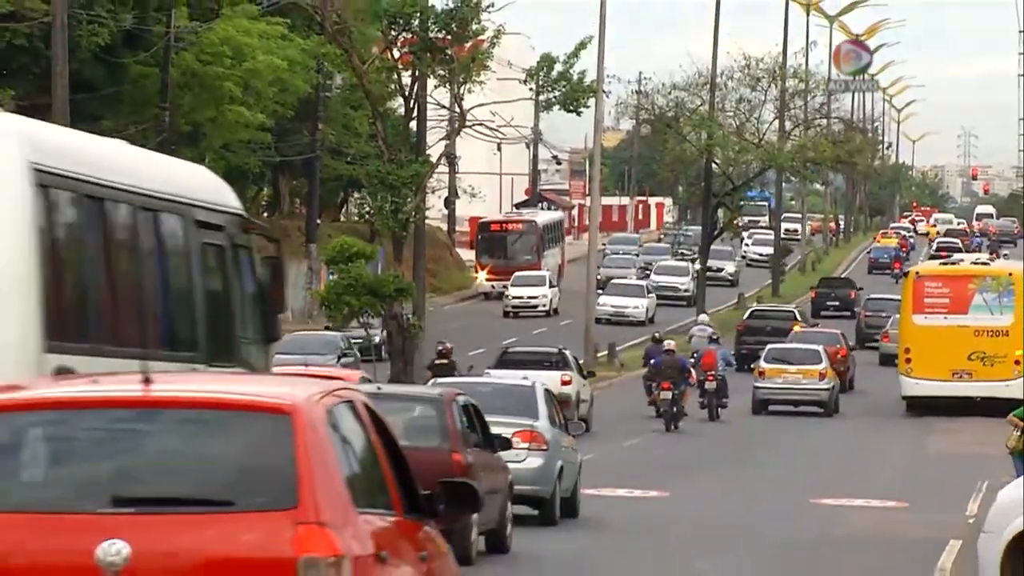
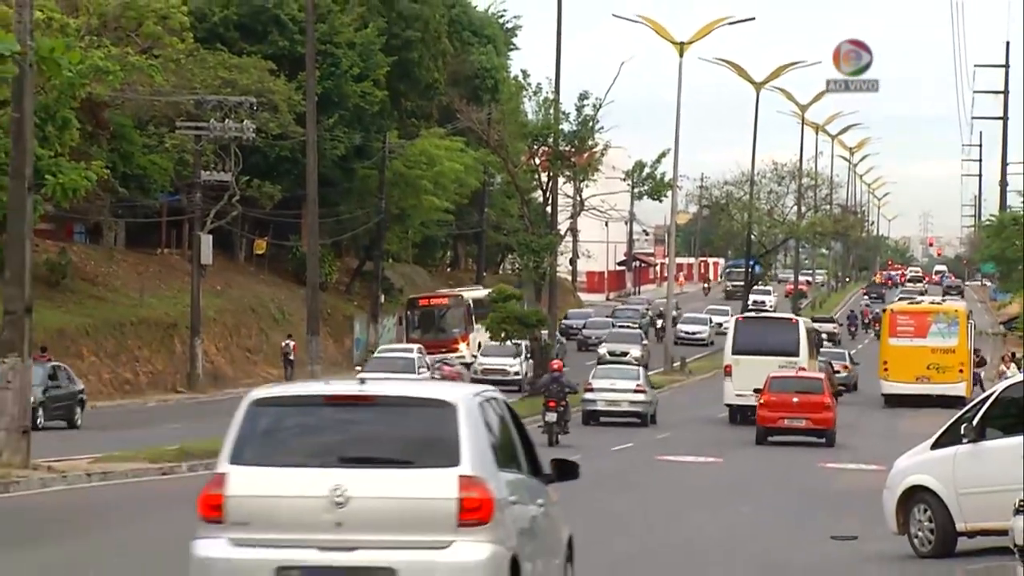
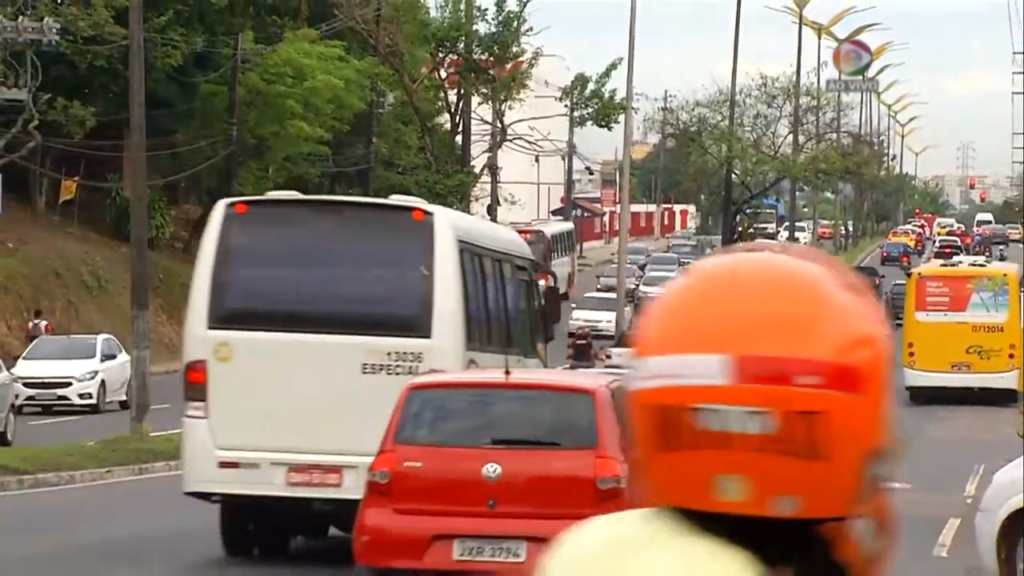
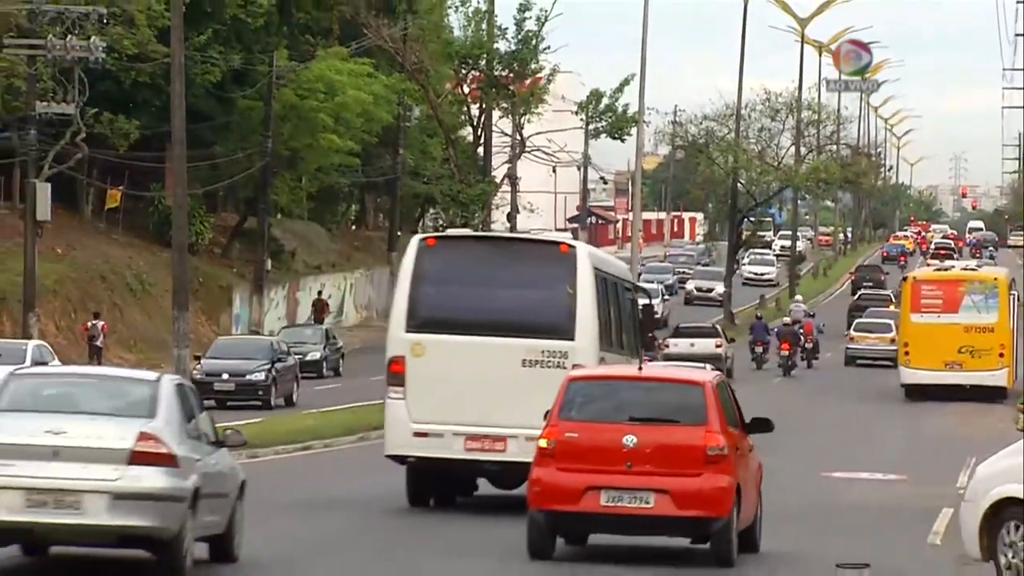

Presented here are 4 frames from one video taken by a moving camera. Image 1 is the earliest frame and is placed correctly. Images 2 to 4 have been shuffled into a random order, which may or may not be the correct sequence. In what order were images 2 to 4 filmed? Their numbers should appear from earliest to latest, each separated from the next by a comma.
3, 4, 2
